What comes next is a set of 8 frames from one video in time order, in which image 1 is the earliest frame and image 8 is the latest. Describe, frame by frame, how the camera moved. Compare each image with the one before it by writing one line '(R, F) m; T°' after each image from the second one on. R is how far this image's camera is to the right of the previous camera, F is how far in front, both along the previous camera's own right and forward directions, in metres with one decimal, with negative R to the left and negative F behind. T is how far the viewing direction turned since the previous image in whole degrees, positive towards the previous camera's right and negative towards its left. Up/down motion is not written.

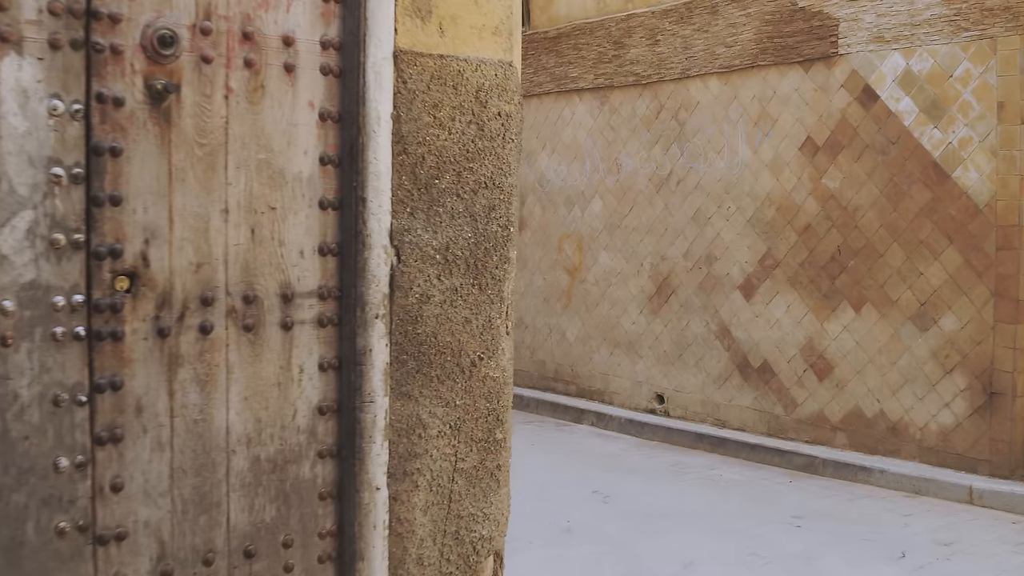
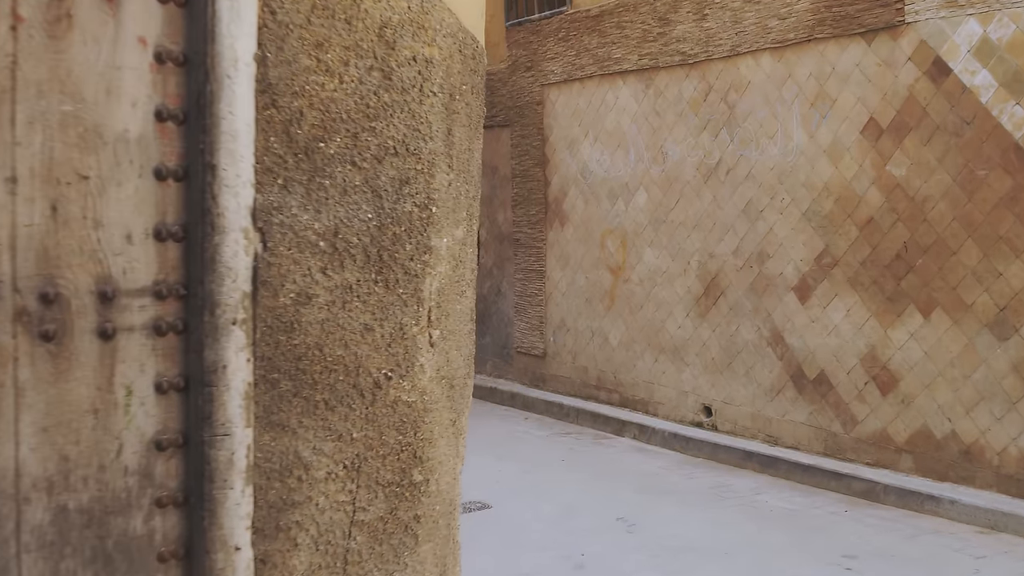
(+0.3, +0.6) m; -4°
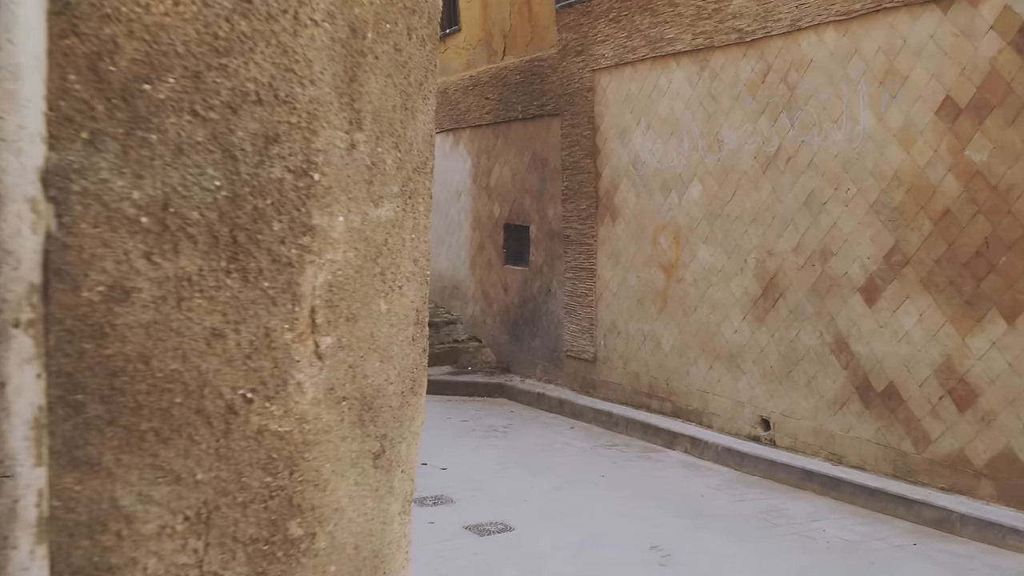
(+0.2, +0.5) m; -4°
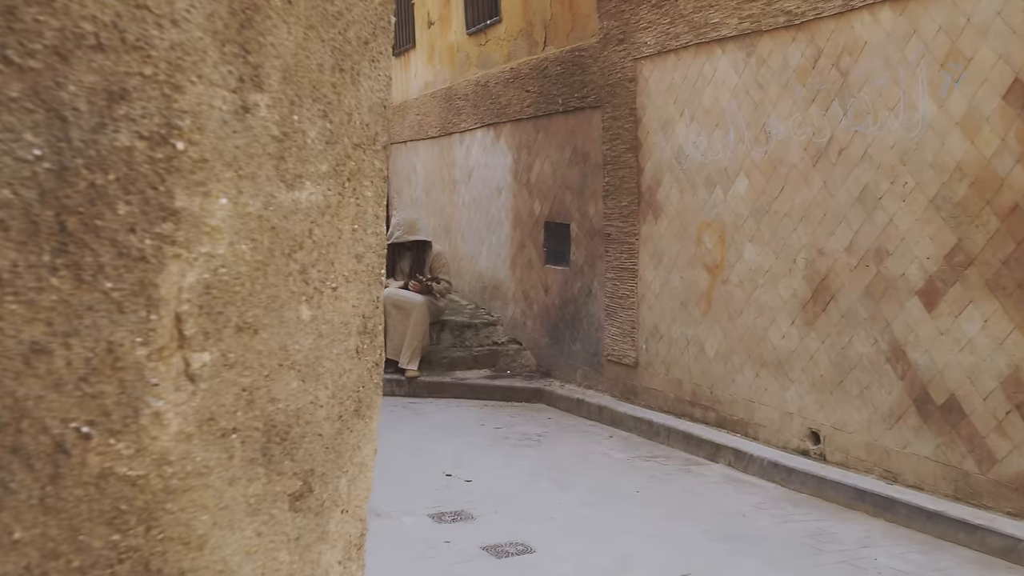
(+0.1, +0.3) m; -3°
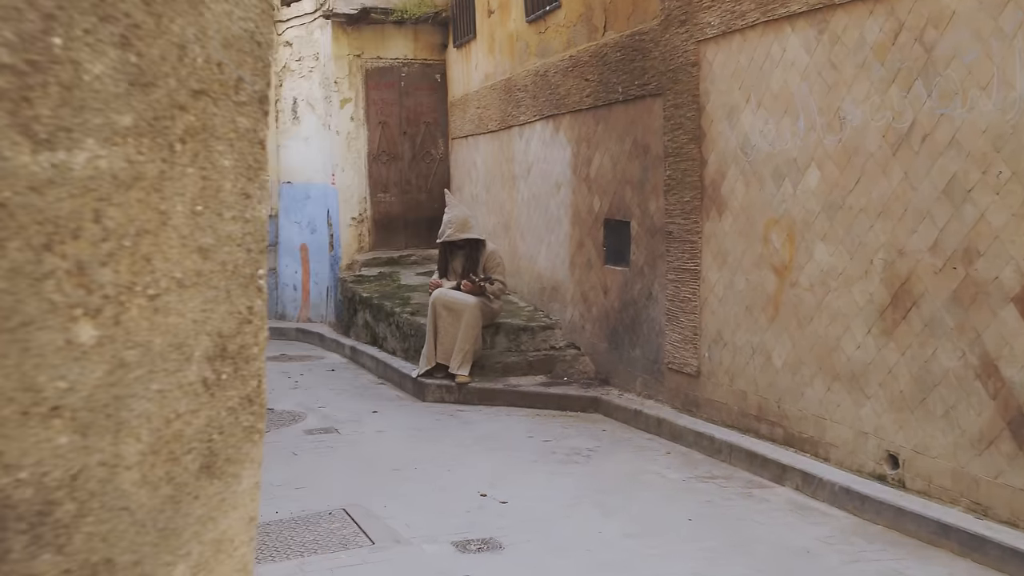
(+0.2, +0.5) m; -4°
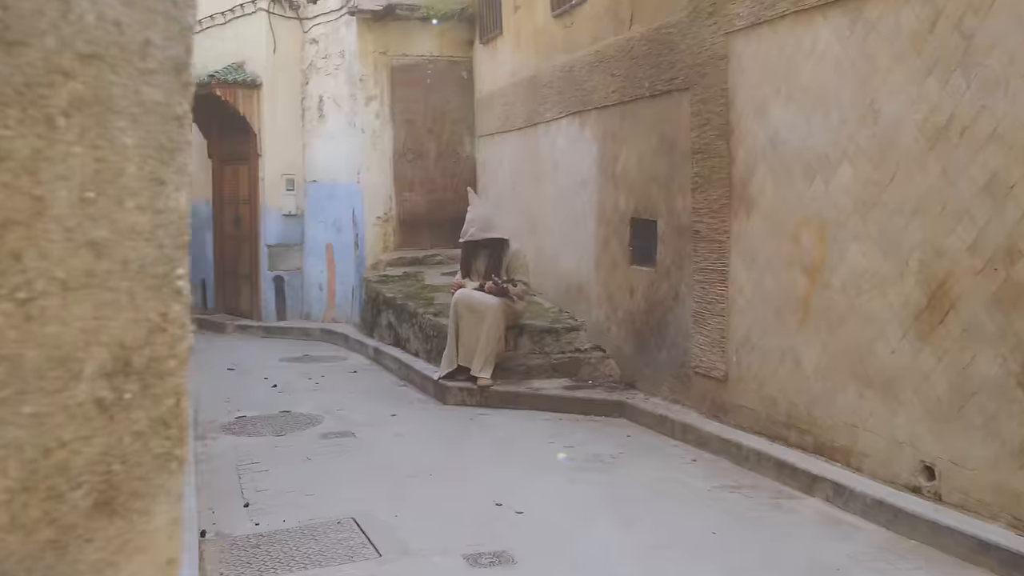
(+0.1, +0.2) m; -2°
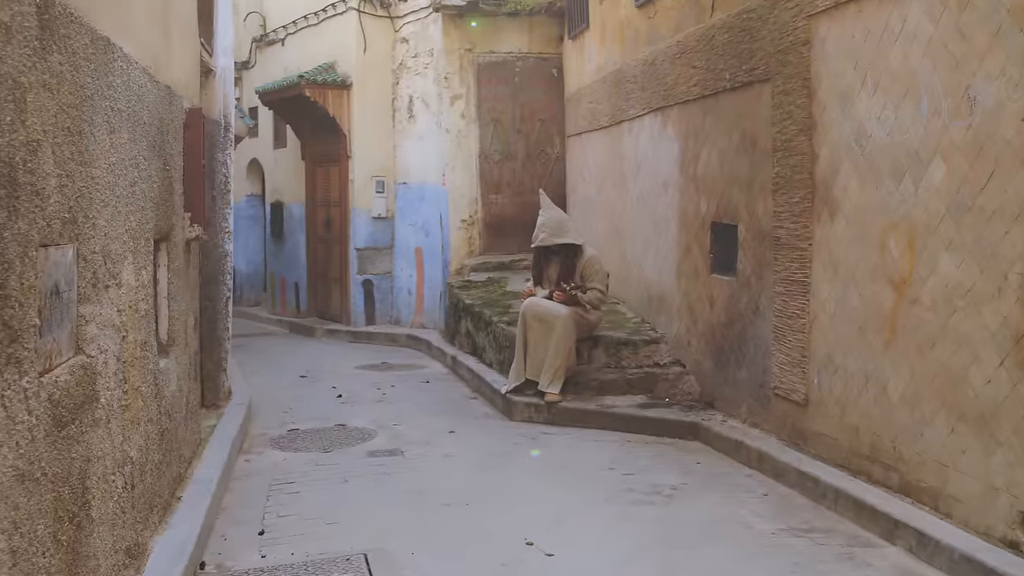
(+0.3, +0.5) m; -6°
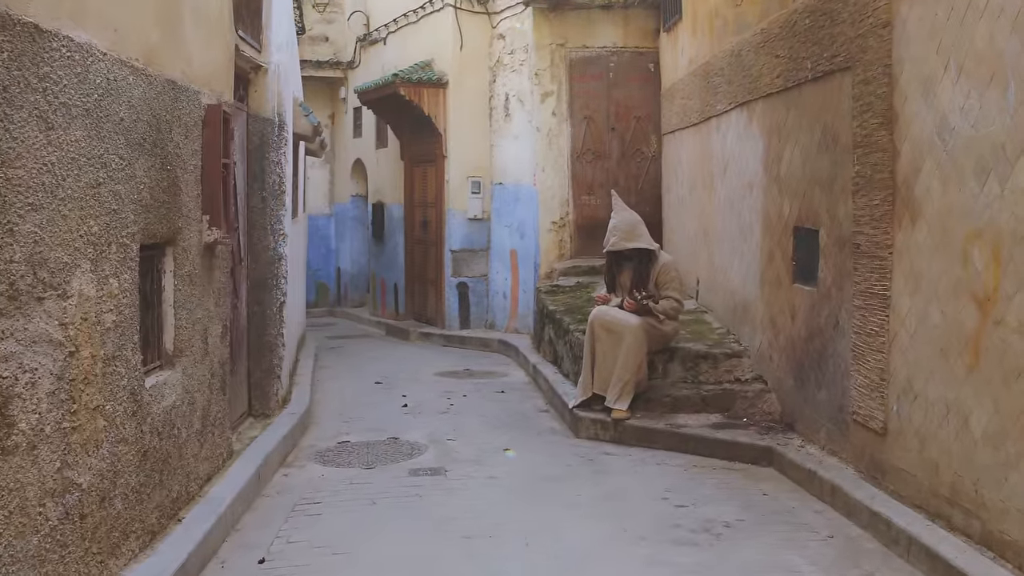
(+0.4, +0.5) m; -7°
